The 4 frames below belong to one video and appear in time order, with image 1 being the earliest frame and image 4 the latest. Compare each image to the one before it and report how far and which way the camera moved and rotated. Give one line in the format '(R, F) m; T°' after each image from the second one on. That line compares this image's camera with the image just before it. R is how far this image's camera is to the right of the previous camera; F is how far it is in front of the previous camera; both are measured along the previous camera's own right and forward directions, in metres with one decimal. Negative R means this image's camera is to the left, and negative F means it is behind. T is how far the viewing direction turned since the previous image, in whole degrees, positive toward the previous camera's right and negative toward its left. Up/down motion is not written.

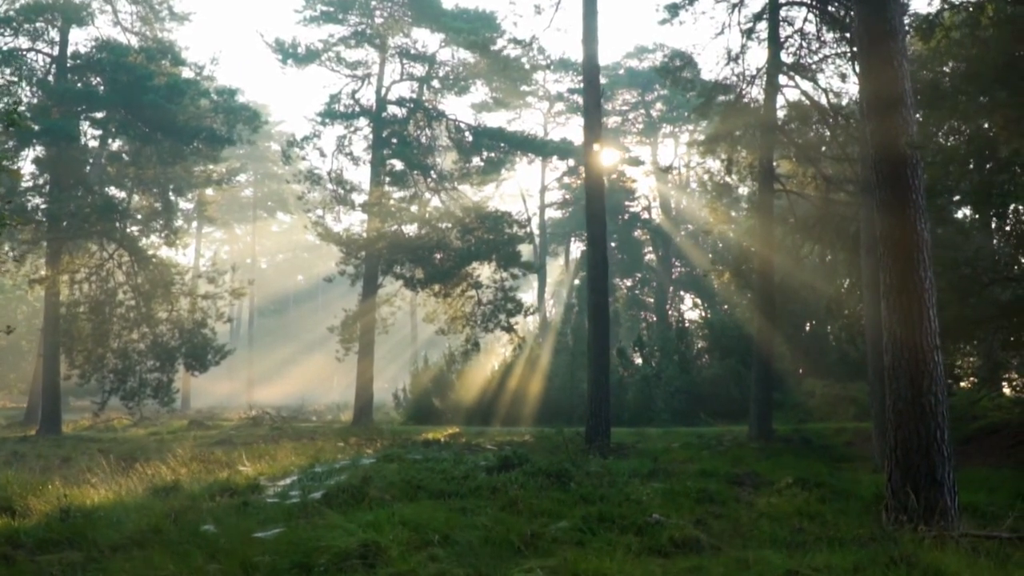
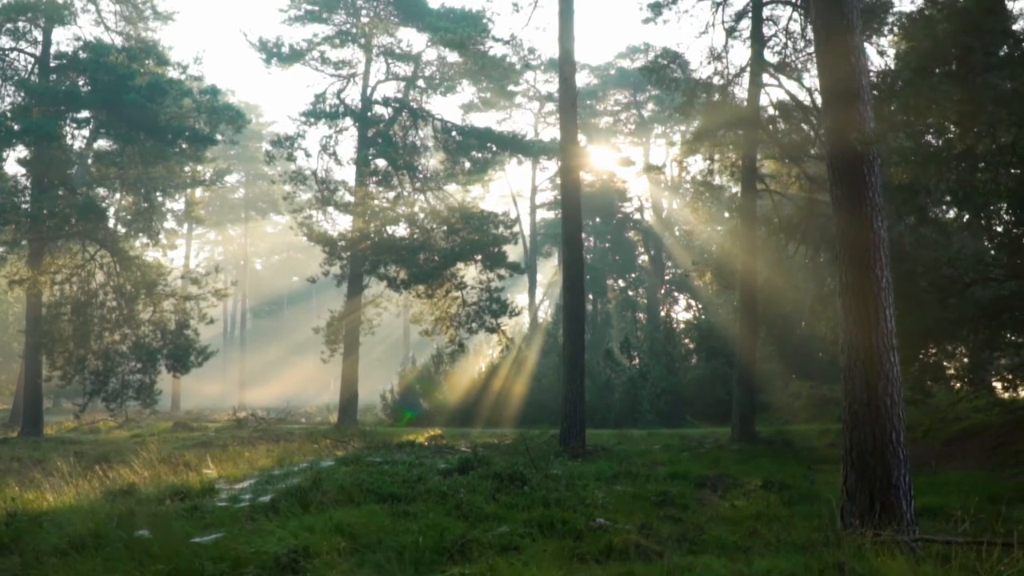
(+4.8, 0.0) m; +1°
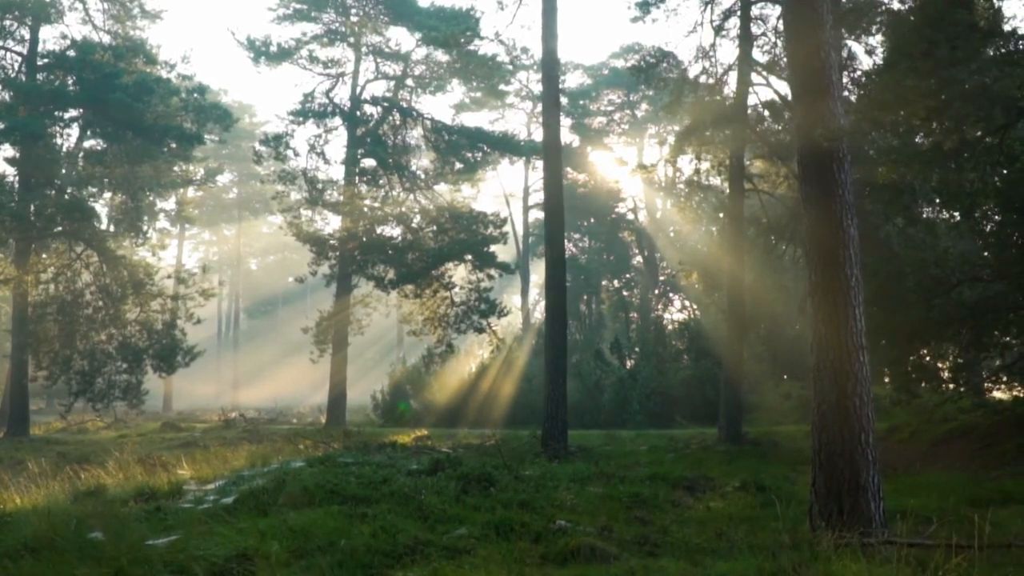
(+1.8, +1.4) m; 0°
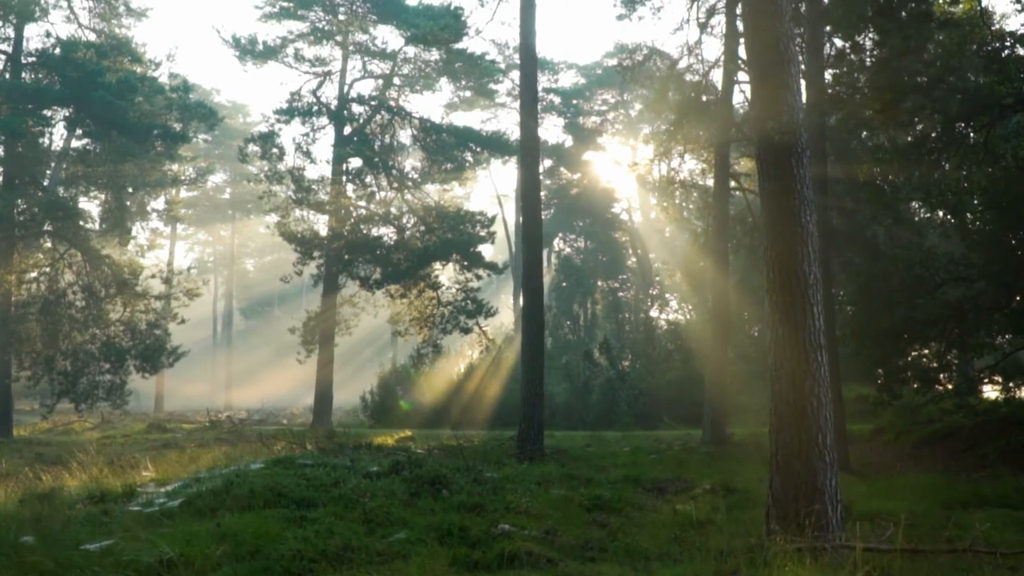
(+1.3, +1.0) m; 0°
